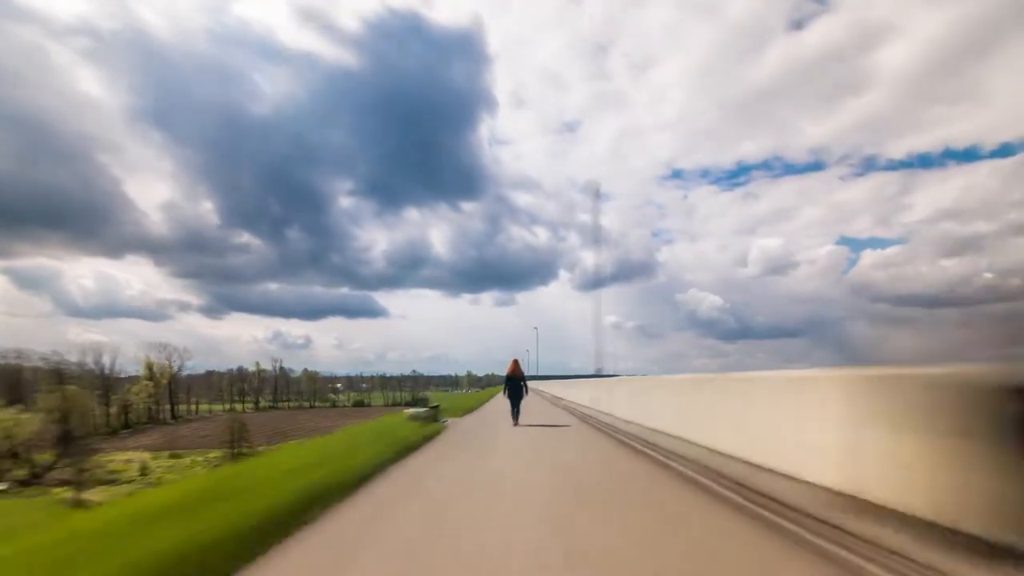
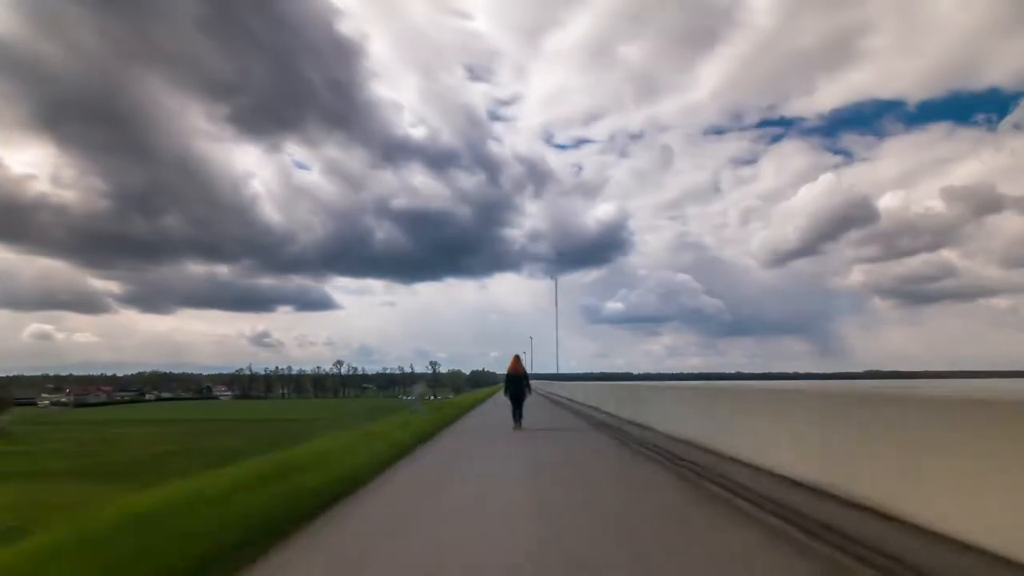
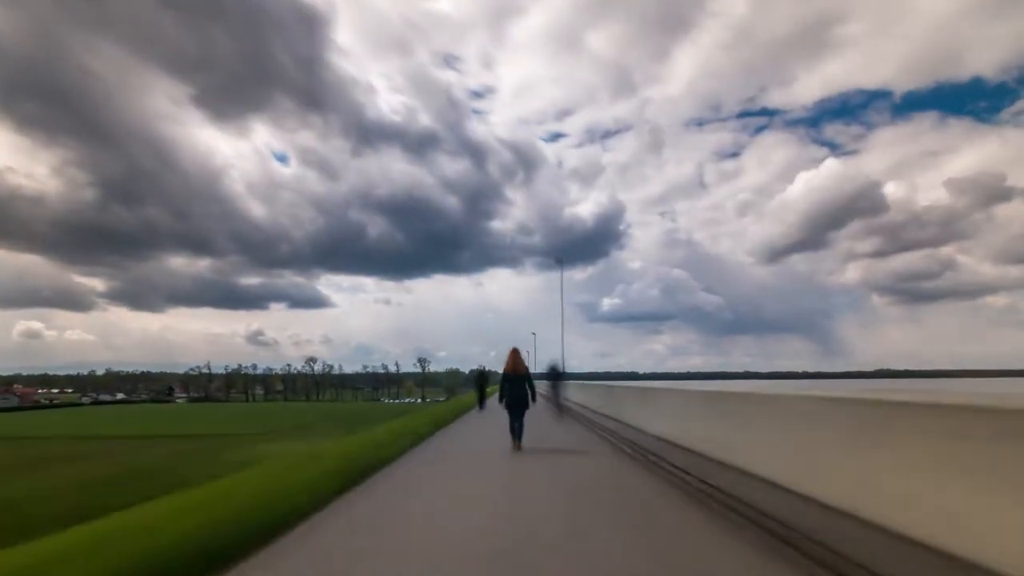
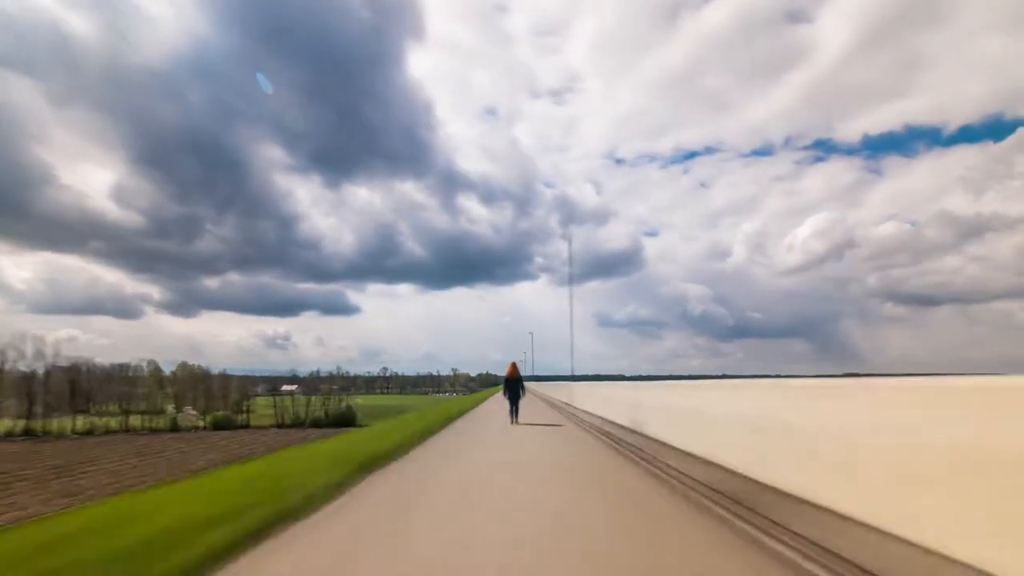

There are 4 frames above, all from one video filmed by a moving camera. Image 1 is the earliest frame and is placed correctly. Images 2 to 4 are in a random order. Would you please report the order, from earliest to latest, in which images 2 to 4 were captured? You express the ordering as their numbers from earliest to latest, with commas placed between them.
4, 2, 3
